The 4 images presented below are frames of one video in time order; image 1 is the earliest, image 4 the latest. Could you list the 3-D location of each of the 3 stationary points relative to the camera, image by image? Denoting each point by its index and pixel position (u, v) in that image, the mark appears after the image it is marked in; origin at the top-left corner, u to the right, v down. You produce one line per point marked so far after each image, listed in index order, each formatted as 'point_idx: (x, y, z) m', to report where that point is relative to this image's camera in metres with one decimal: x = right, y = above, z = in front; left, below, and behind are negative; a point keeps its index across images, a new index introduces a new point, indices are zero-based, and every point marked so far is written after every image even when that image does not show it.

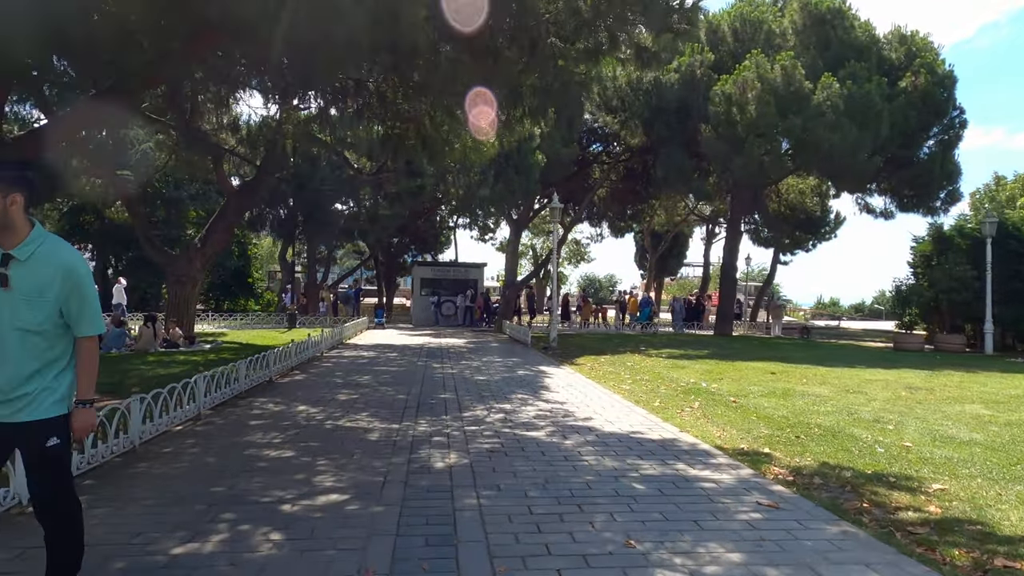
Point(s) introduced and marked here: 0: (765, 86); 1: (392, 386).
0: (+7.7, +6.1, +19.6) m
1: (-2.0, -1.7, +10.9) m
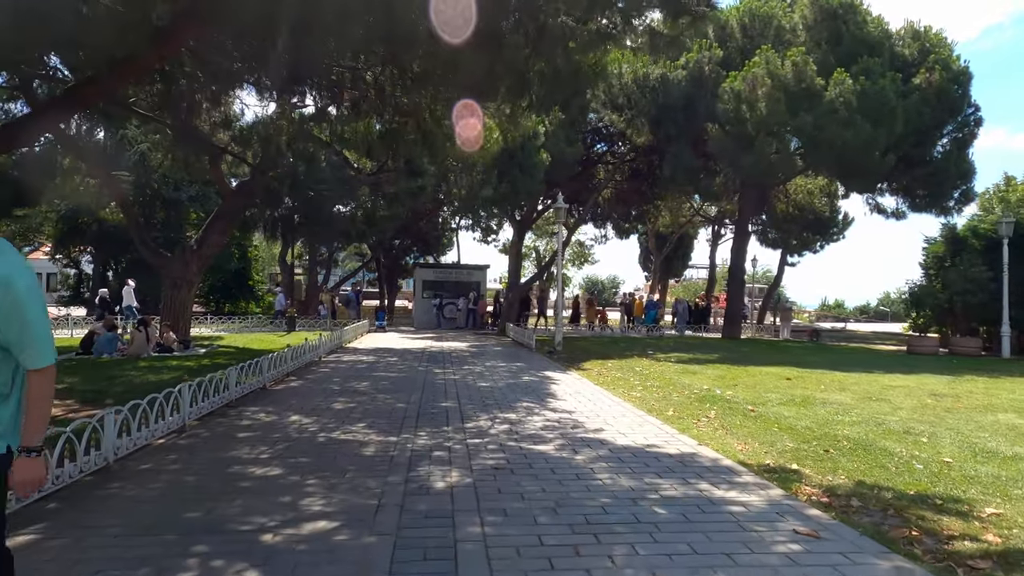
0: (+7.8, +6.1, +19.1) m
1: (-1.9, -1.7, +10.4) m
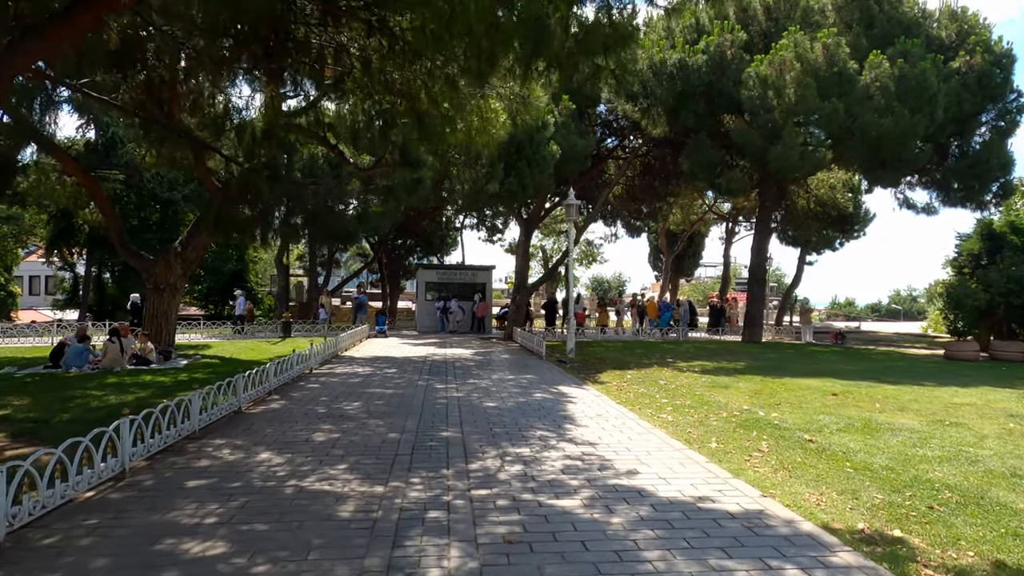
0: (+8.0, +6.0, +17.6) m
1: (-1.8, -1.8, +9.0) m
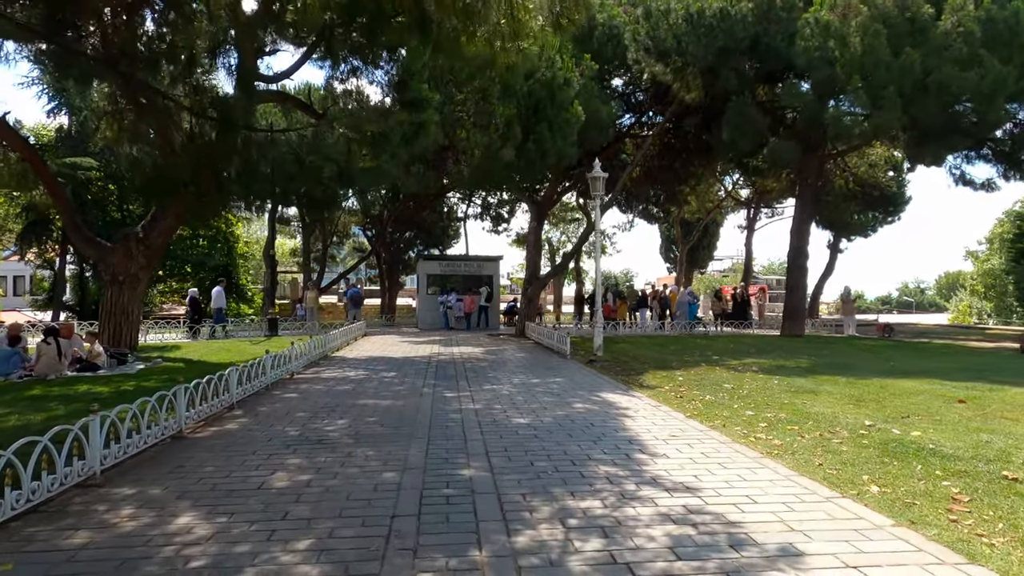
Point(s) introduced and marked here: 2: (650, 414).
0: (+8.3, +6.4, +15.0) m
1: (-1.3, -1.6, +6.4) m
2: (+1.7, -1.6, +8.3) m
